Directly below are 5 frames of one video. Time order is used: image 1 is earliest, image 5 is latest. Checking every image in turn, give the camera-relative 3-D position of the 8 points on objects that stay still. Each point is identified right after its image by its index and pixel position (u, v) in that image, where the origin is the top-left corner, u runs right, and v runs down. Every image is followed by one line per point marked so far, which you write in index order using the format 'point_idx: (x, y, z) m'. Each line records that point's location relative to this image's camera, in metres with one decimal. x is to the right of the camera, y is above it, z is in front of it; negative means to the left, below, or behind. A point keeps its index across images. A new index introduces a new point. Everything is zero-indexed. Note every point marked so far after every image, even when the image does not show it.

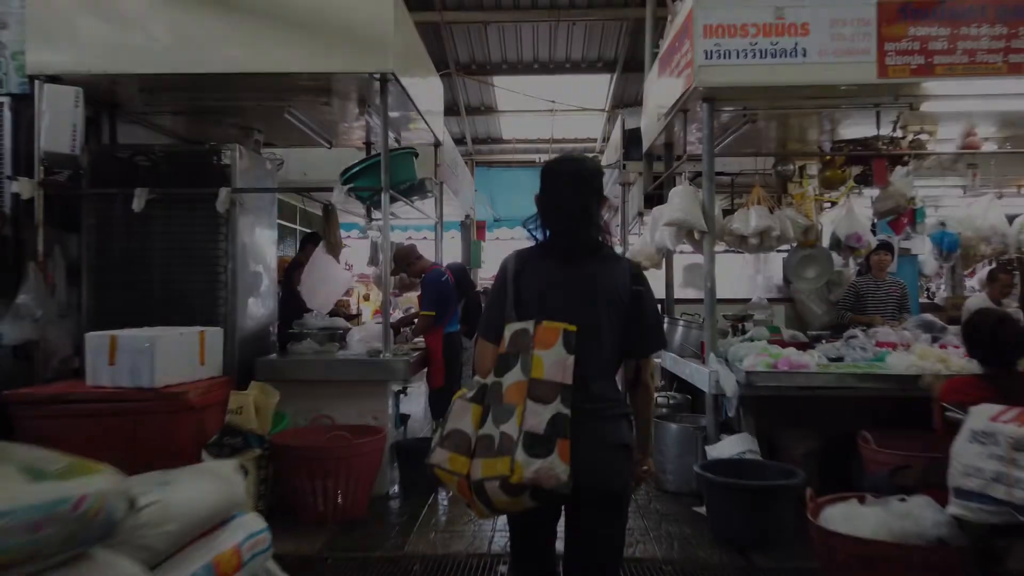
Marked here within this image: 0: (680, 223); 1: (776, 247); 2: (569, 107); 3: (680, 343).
0: (+0.8, +0.3, +3.6) m
1: (+1.3, +0.2, +3.6) m
2: (+0.6, +2.0, +8.1) m
3: (+0.9, -0.3, +4.2) m
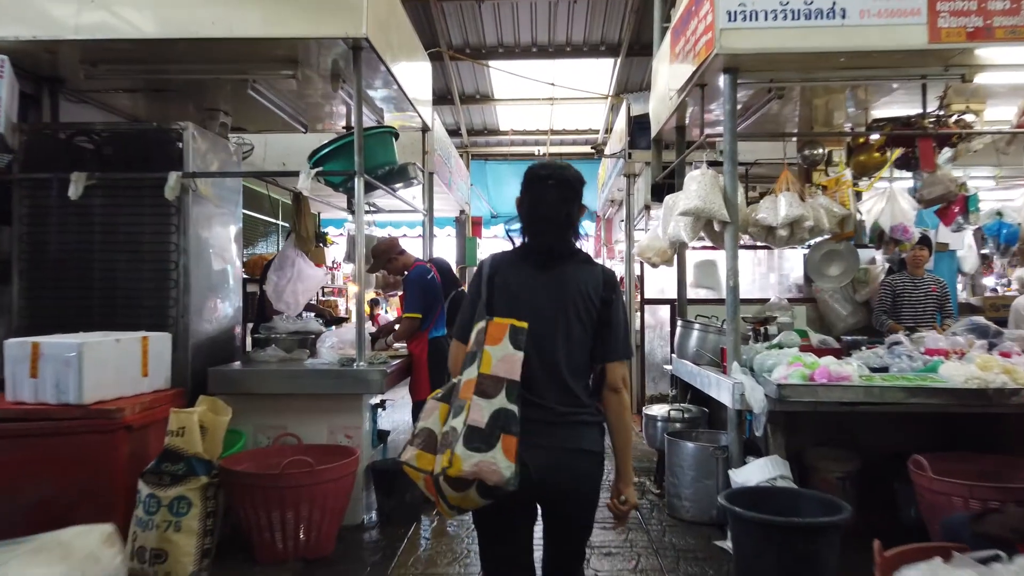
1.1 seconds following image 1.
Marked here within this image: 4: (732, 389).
0: (+0.8, +0.3, +3.1) m
1: (+1.2, +0.2, +3.2) m
2: (+0.6, +2.0, +7.6) m
3: (+0.9, -0.3, +3.7) m
4: (+0.9, -0.4, +3.0) m
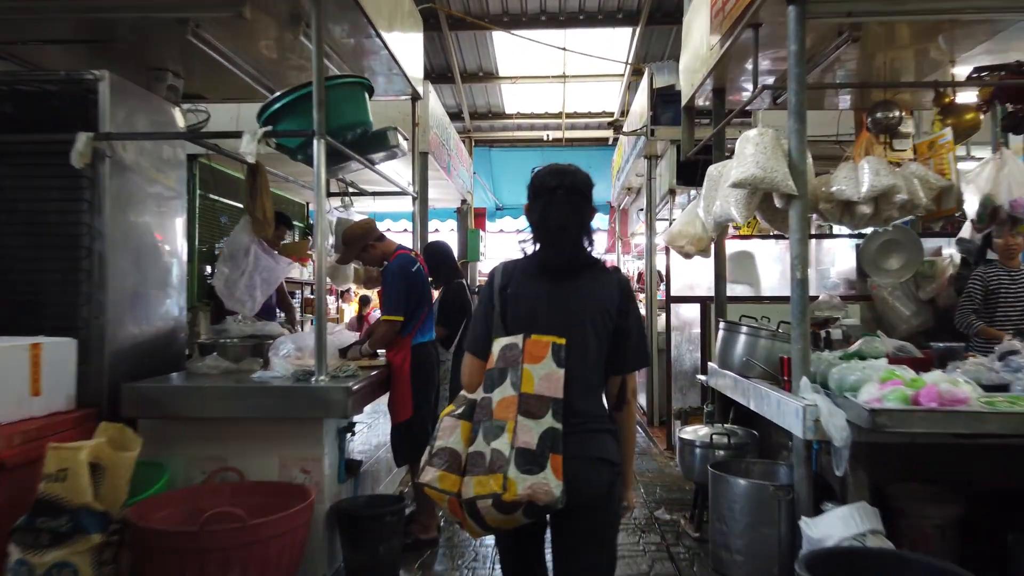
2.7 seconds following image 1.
0: (+0.8, +0.3, +2.4) m
1: (+1.3, +0.2, +2.5) m
2: (+0.6, +2.0, +6.9) m
3: (+0.9, -0.3, +3.0) m
4: (+0.9, -0.4, +2.3) m
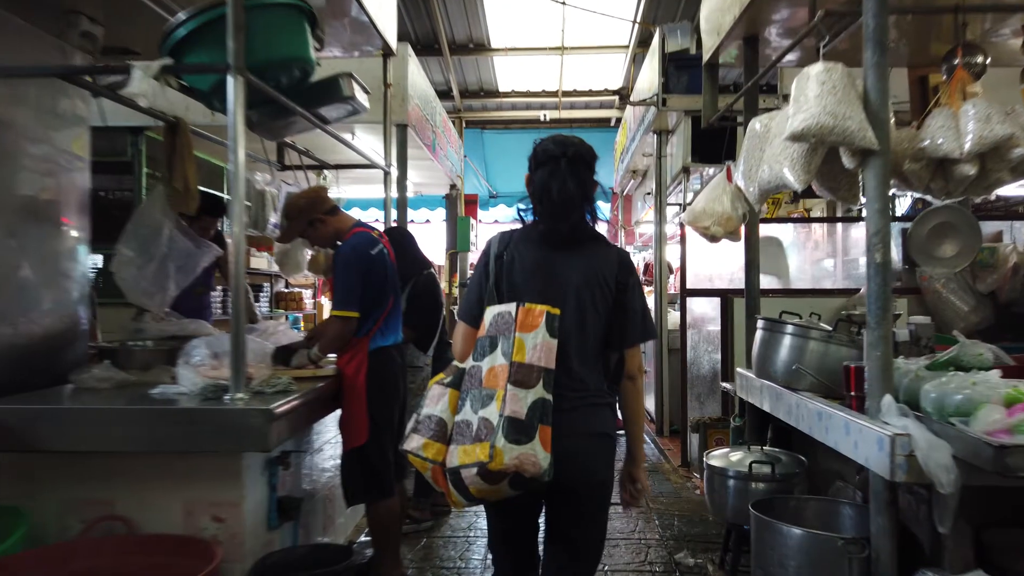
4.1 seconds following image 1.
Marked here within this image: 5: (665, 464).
0: (+0.7, +0.4, +1.8) m
1: (+1.2, +0.3, +1.8) m
2: (+0.6, +2.1, +6.3) m
3: (+0.9, -0.2, +2.4) m
4: (+0.8, -0.3, +1.7) m
5: (+0.8, -0.9, +4.0) m
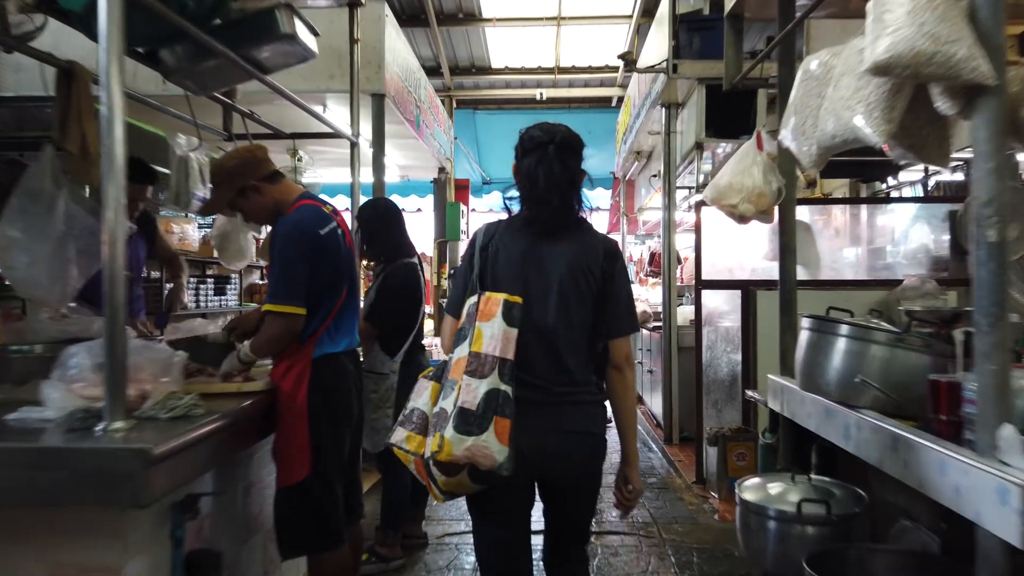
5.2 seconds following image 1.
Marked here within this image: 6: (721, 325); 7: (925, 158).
0: (+0.7, +0.4, +1.3) m
1: (+1.2, +0.3, +1.3) m
2: (+0.5, +2.1, +5.8) m
3: (+0.8, -0.2, +1.9) m
4: (+0.8, -0.3, +1.2) m
5: (+0.8, -0.9, +3.5) m
6: (+1.0, -0.2, +3.7) m
7: (+0.9, +0.3, +1.6) m
